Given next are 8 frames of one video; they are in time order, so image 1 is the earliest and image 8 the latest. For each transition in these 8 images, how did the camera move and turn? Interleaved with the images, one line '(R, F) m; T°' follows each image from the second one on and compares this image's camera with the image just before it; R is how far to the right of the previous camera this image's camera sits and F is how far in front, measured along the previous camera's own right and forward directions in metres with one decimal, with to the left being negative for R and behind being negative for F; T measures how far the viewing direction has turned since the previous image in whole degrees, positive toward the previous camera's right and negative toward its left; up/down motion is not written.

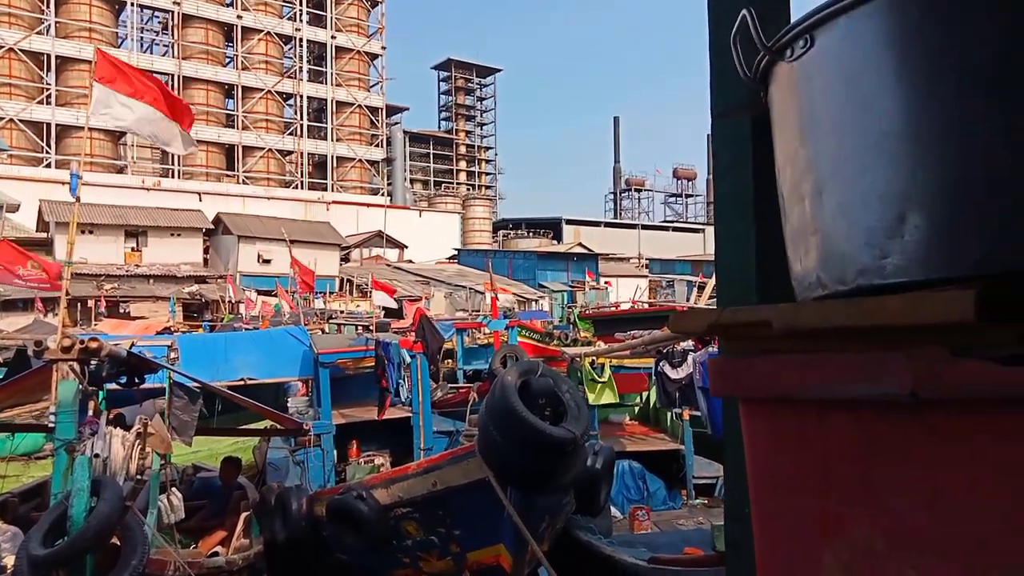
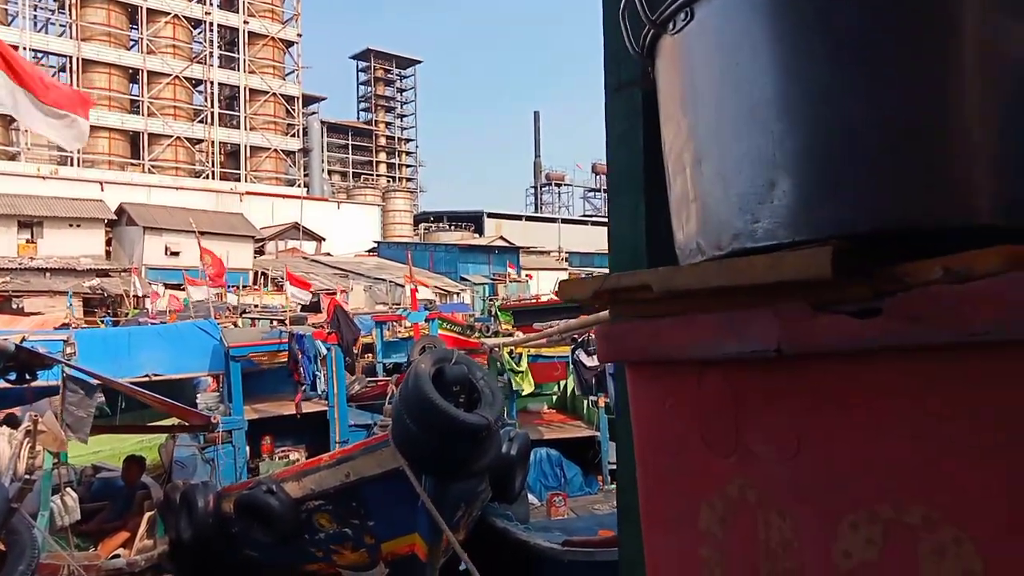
(+0.1, 0.0) m; +6°
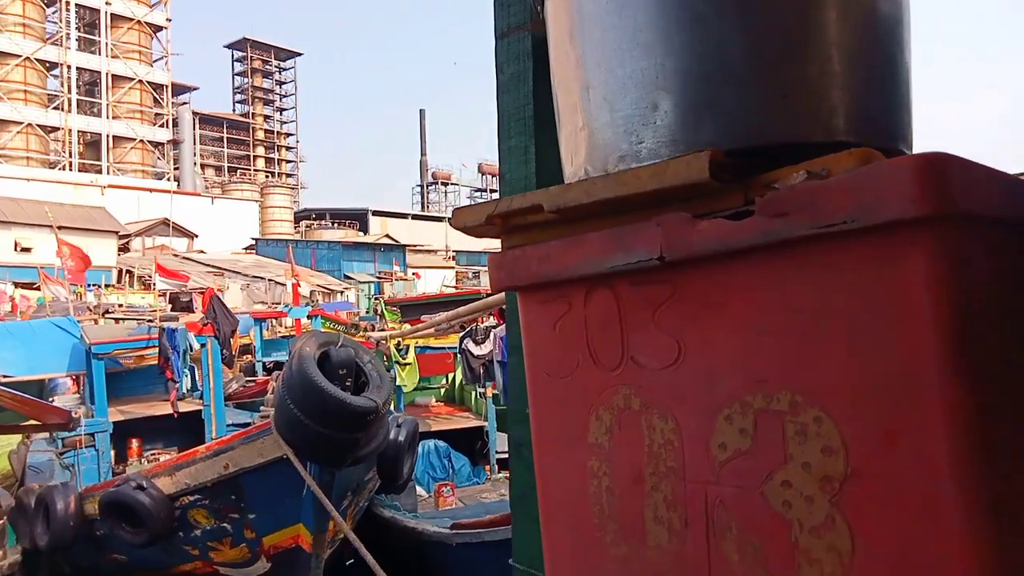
(0.0, 0.0) m; +9°
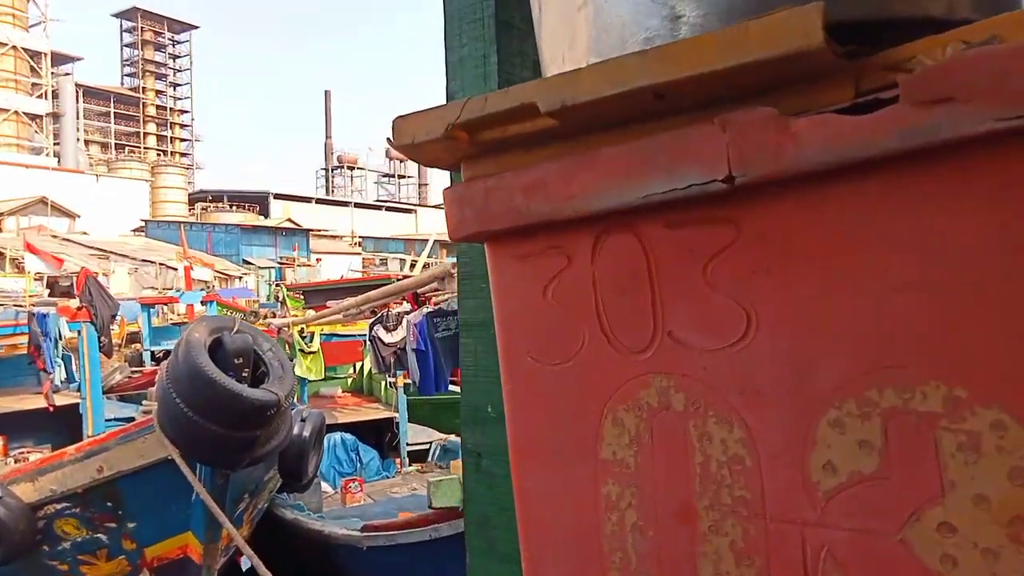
(-0.1, +0.4) m; +7°
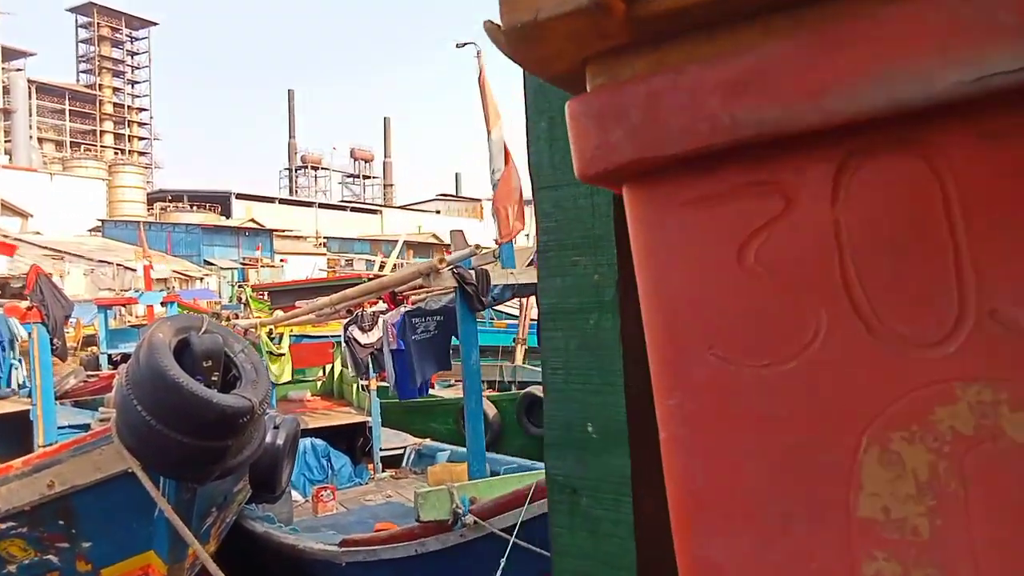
(-0.2, +0.3) m; +3°
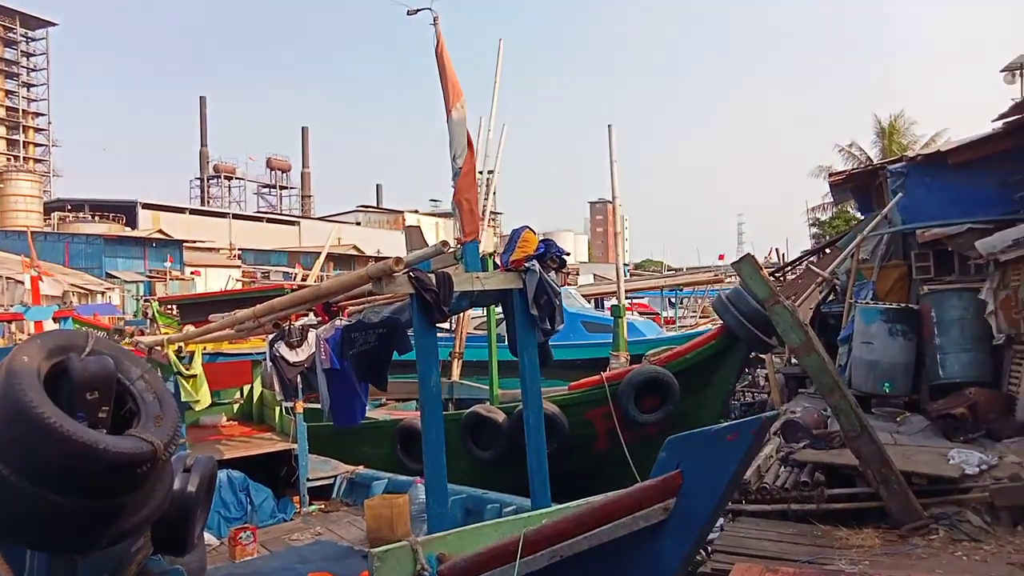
(-0.3, +0.8) m; +6°
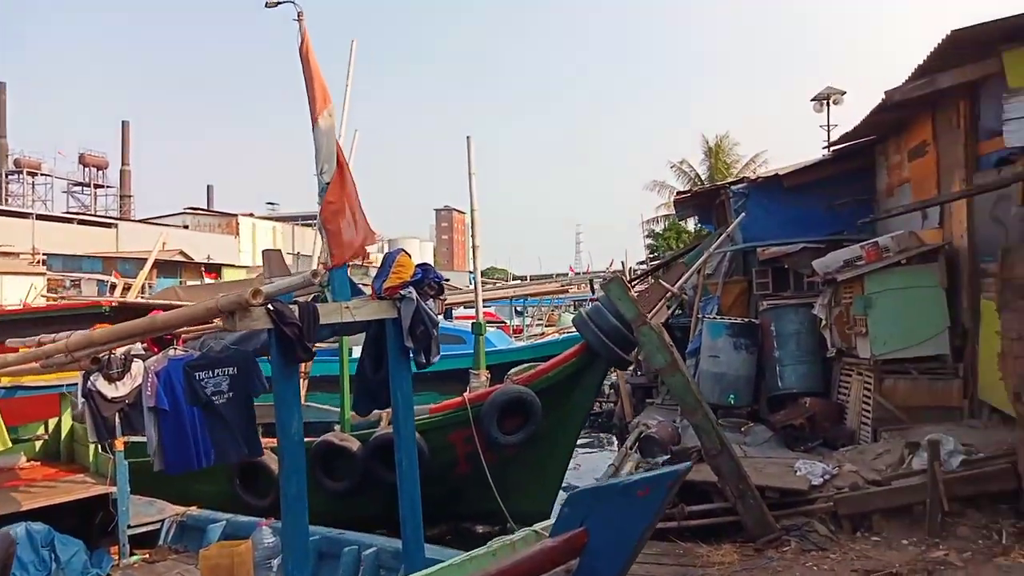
(-0.1, +0.4) m; +12°
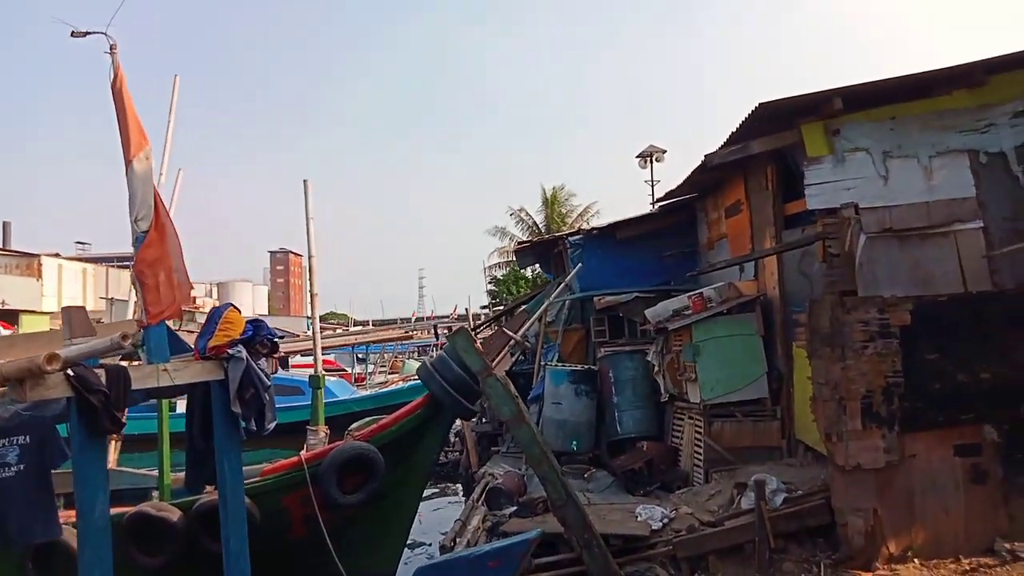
(0.0, +0.1) m; +12°
